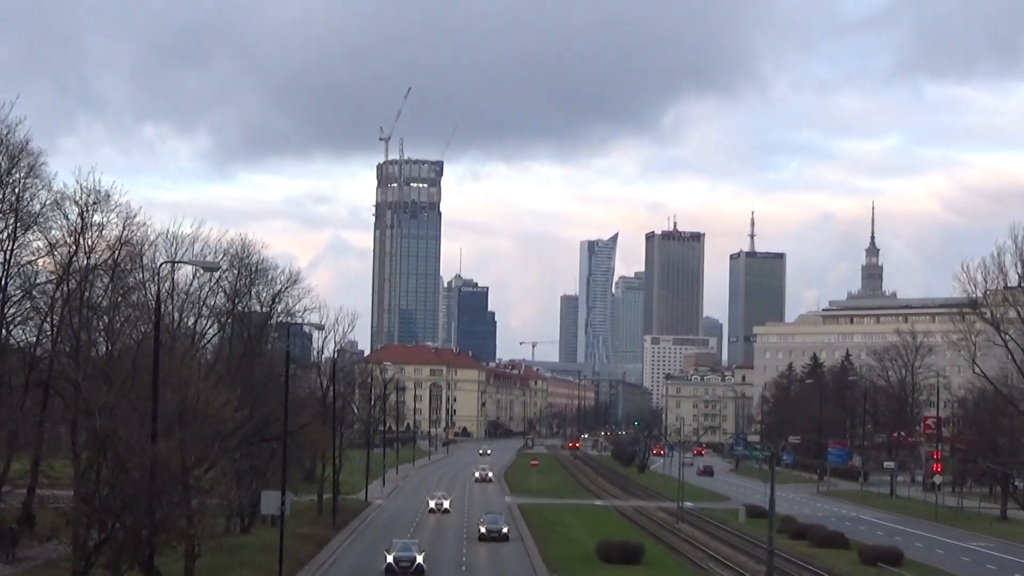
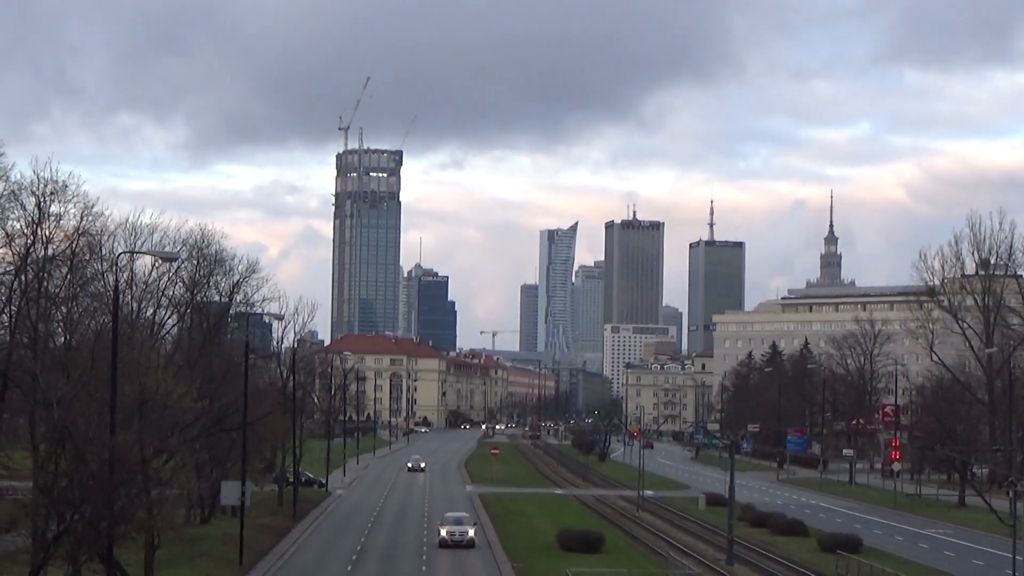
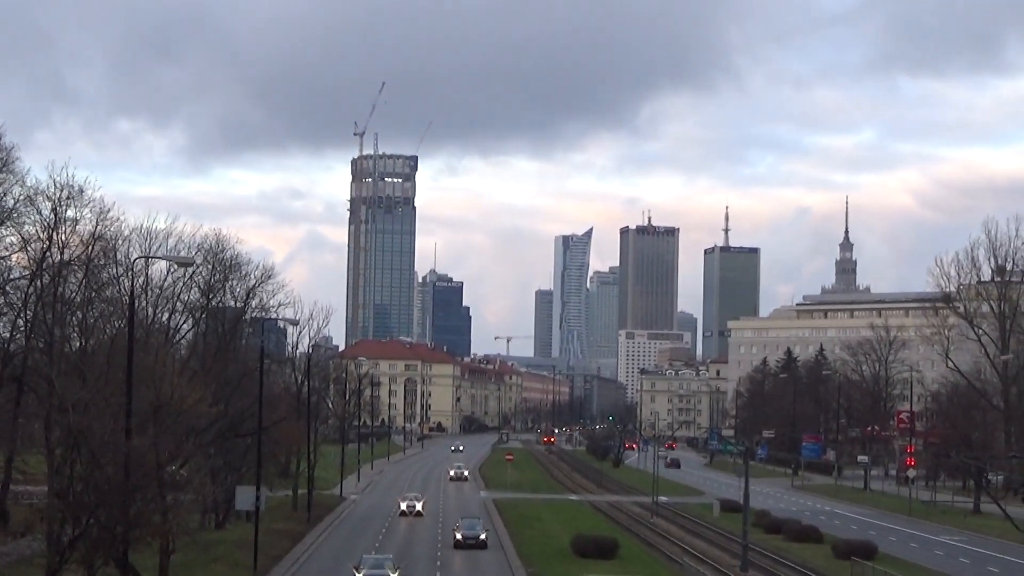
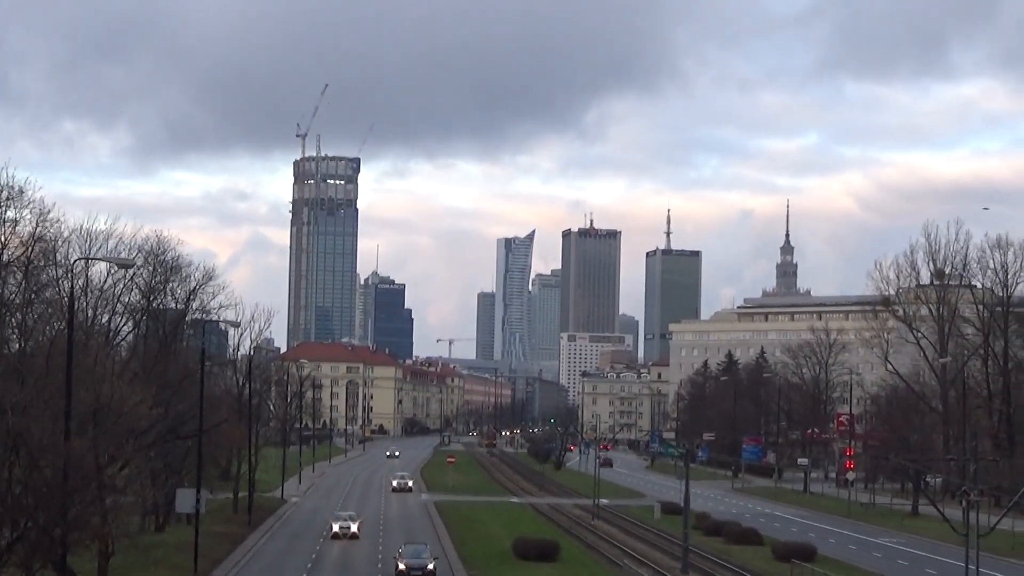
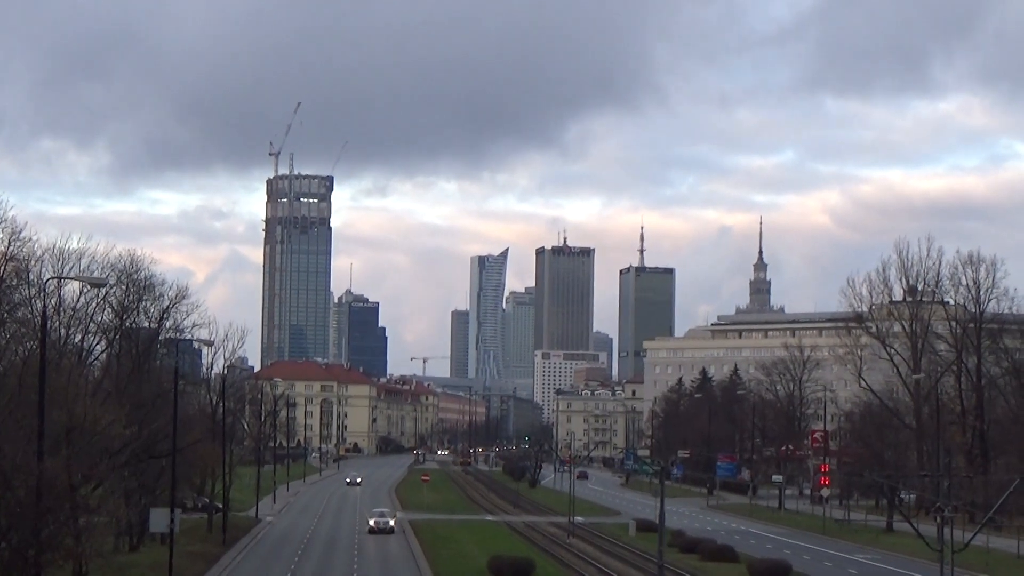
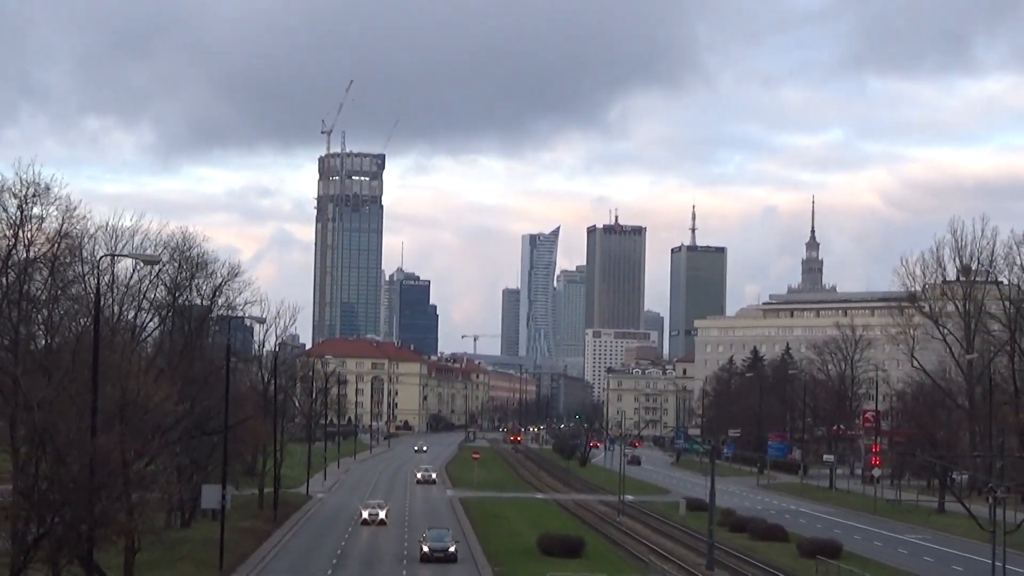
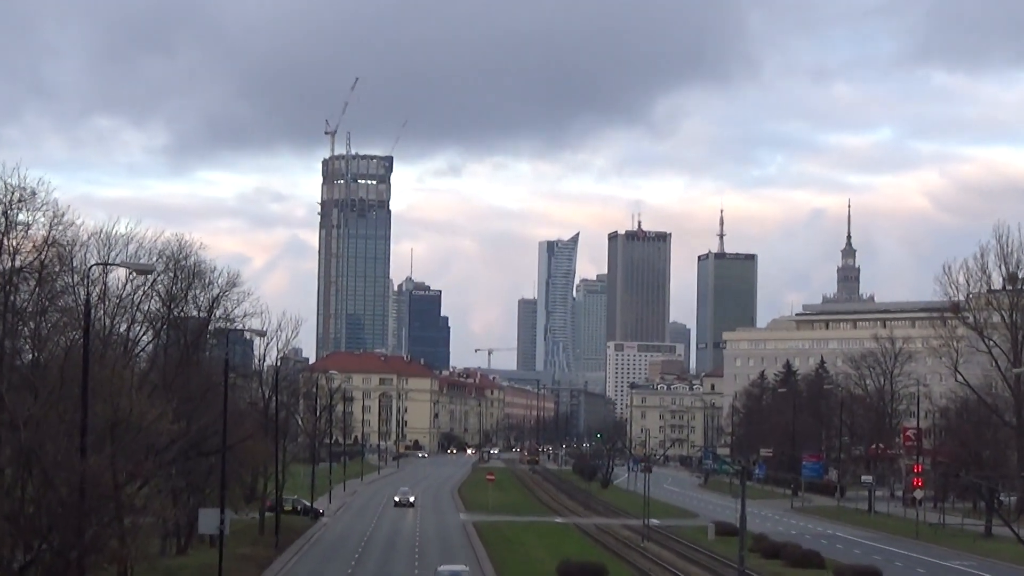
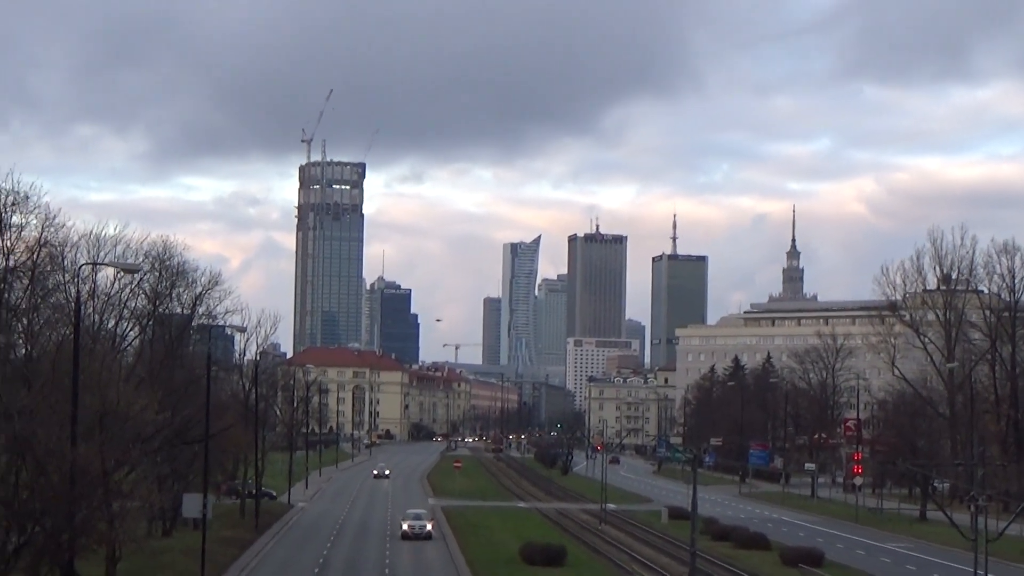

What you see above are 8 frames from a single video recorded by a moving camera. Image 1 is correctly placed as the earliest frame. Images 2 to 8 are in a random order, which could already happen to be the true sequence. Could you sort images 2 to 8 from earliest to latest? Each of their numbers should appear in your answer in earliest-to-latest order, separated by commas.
3, 6, 4, 5, 8, 2, 7
